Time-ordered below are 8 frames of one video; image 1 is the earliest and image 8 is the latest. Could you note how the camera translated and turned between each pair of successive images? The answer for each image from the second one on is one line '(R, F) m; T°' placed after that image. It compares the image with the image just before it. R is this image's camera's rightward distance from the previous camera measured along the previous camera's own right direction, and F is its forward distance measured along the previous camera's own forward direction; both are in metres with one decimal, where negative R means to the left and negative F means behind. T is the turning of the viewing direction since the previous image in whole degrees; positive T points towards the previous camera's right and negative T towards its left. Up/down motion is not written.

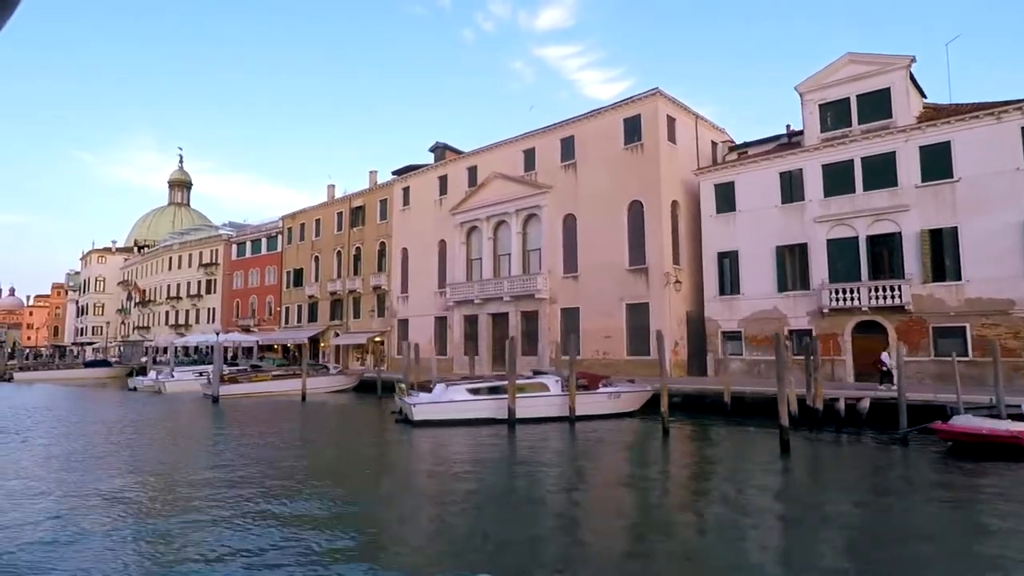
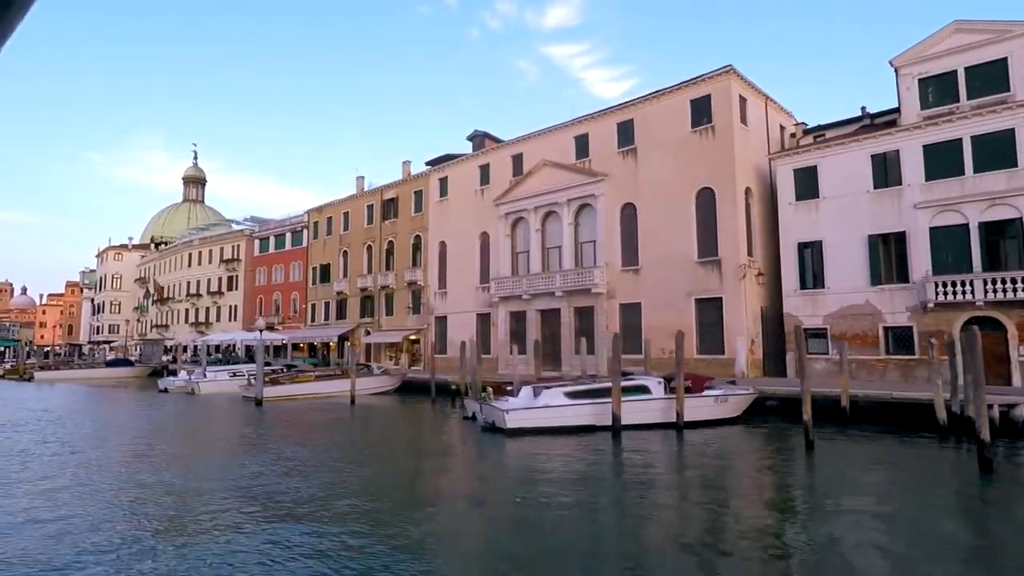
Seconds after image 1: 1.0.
(-3.2, +2.2) m; -1°
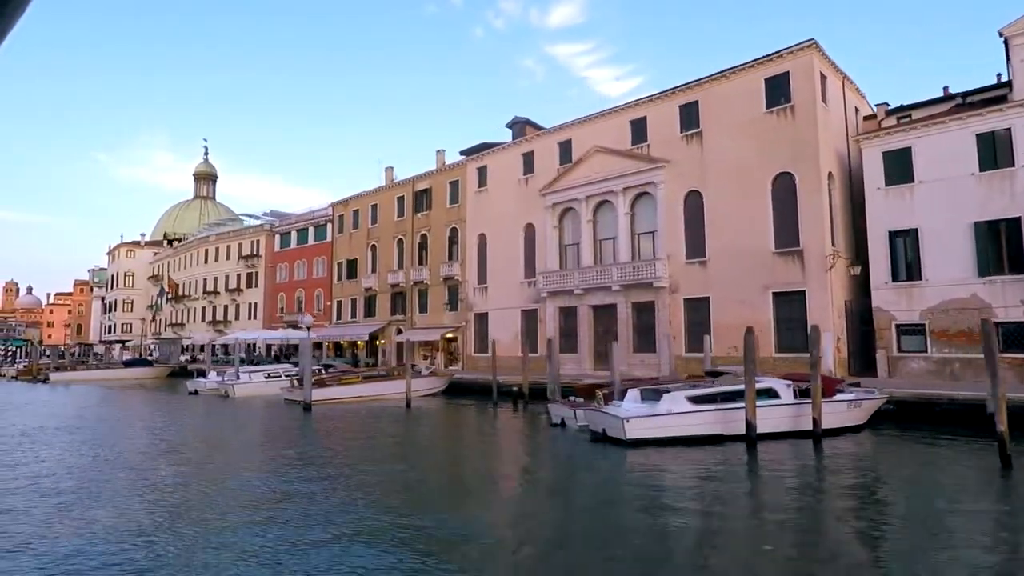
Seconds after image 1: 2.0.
(-3.3, +2.2) m; 0°
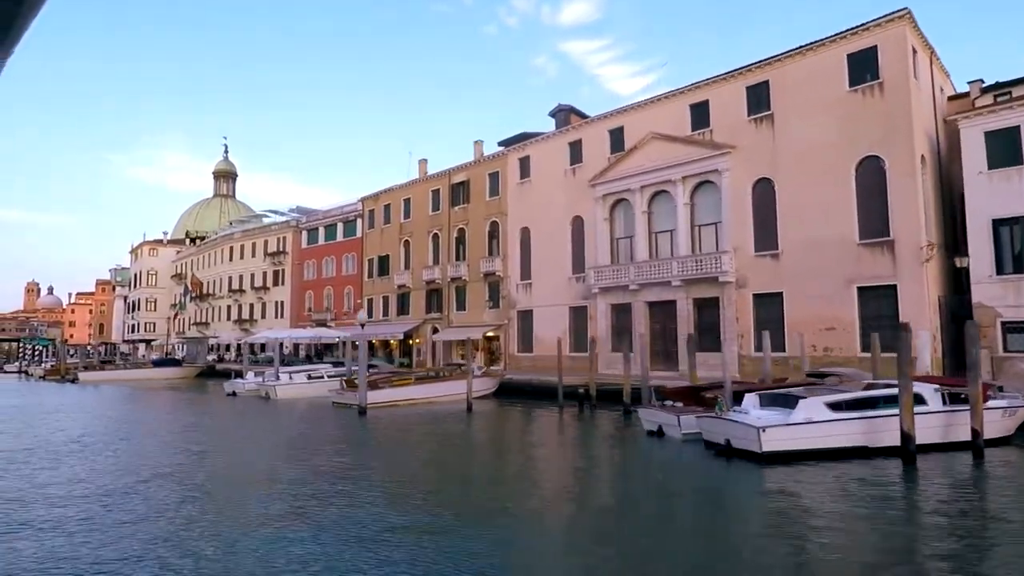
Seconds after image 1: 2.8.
(-2.6, +1.8) m; -1°
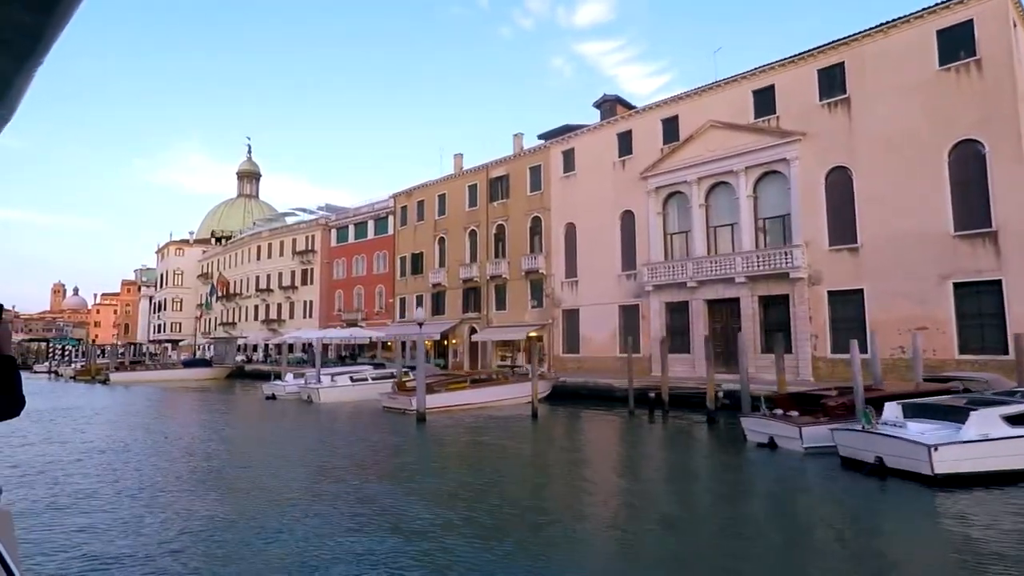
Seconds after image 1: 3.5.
(-2.2, +1.6) m; -1°
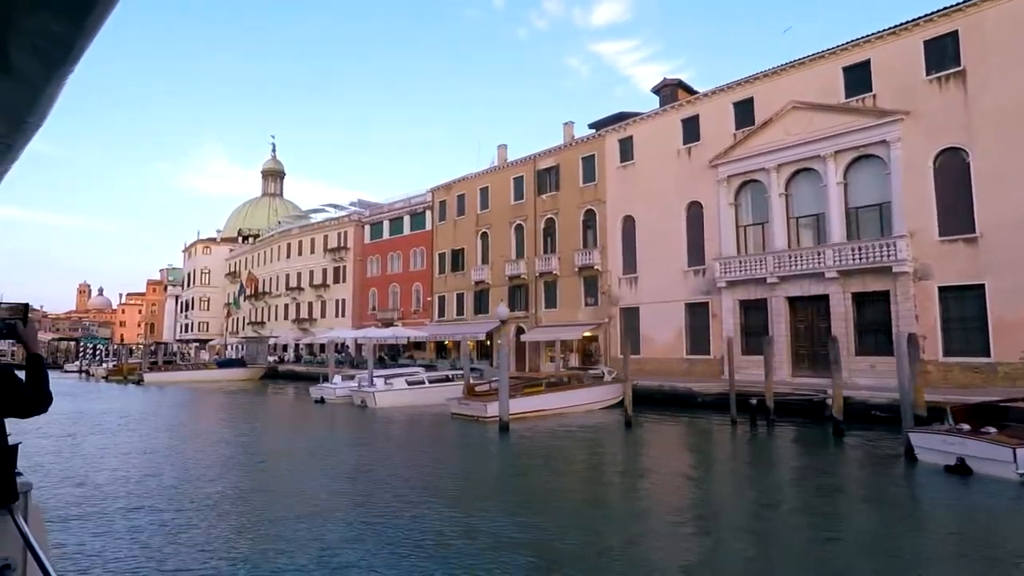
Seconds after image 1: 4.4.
(-2.8, +2.2) m; -1°
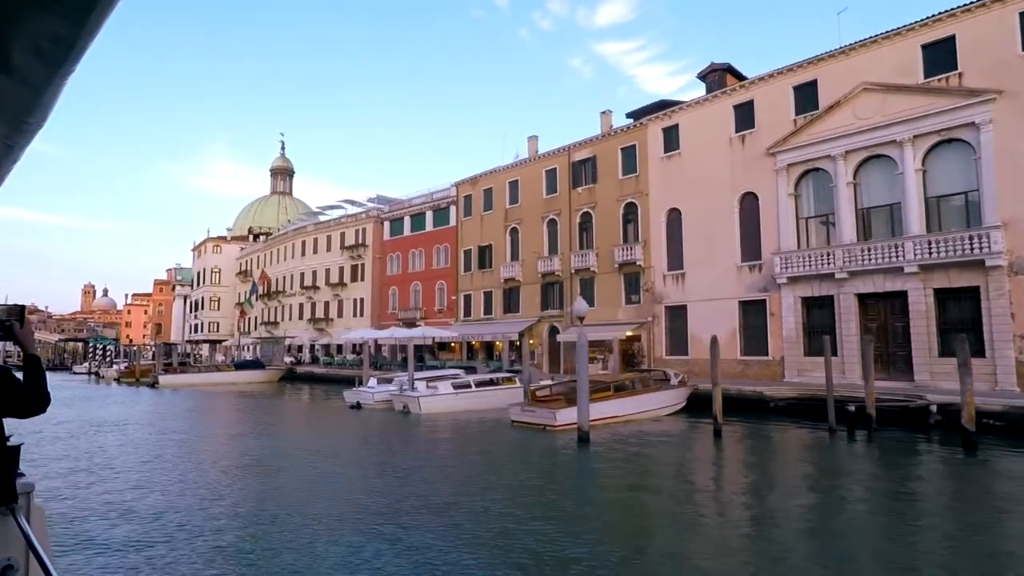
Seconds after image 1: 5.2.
(-2.4, +2.0) m; 0°
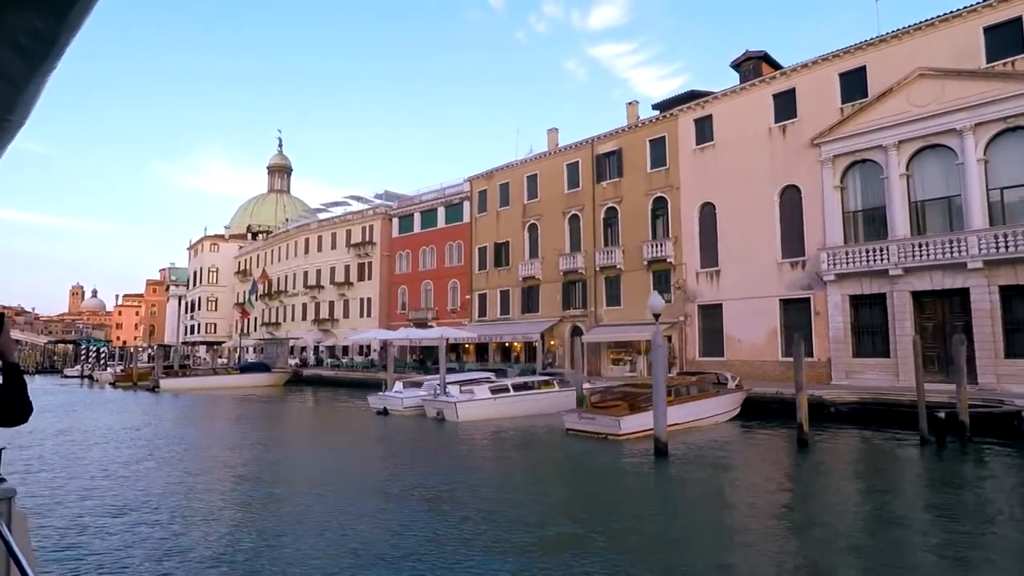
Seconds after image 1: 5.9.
(-2.0, +1.7) m; +1°
